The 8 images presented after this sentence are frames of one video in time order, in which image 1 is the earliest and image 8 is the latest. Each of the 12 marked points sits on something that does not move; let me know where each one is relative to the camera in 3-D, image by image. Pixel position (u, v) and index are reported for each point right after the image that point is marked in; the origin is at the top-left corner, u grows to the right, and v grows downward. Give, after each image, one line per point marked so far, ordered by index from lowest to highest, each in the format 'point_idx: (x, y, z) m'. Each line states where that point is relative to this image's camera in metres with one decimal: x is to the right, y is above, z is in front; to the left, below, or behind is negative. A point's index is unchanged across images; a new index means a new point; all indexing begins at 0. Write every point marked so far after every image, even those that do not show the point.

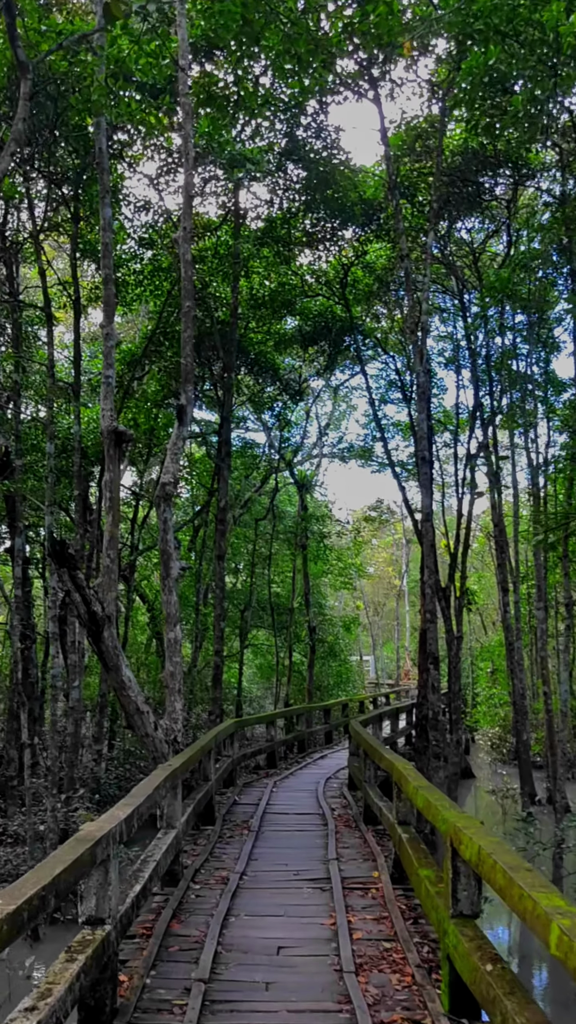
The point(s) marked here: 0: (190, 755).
0: (-0.7, -1.8, +6.6) m
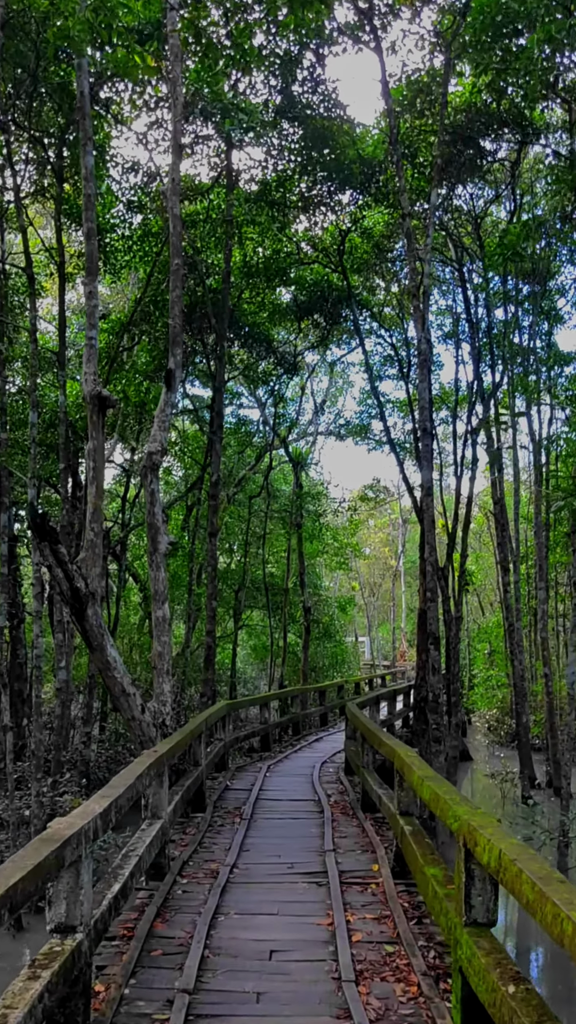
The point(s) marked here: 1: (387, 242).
0: (-0.8, -1.6, +6.3) m
1: (+1.6, +4.3, +14.2) m
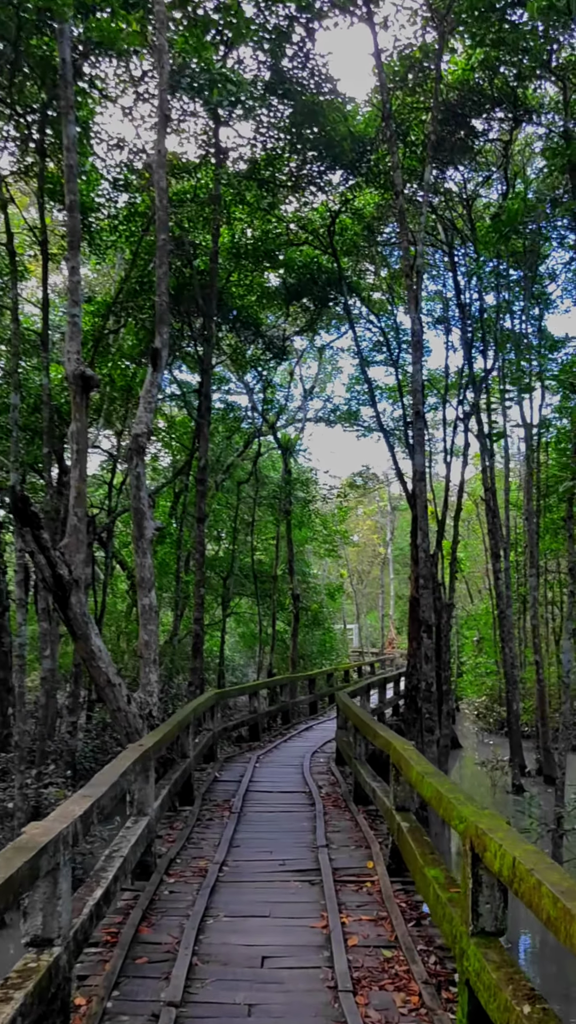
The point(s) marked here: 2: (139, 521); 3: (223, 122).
0: (-0.8, -1.5, +6.1) m
1: (+1.4, +4.5, +13.9) m
2: (-1.2, -0.1, +7.3) m
3: (-0.9, +5.2, +11.7) m
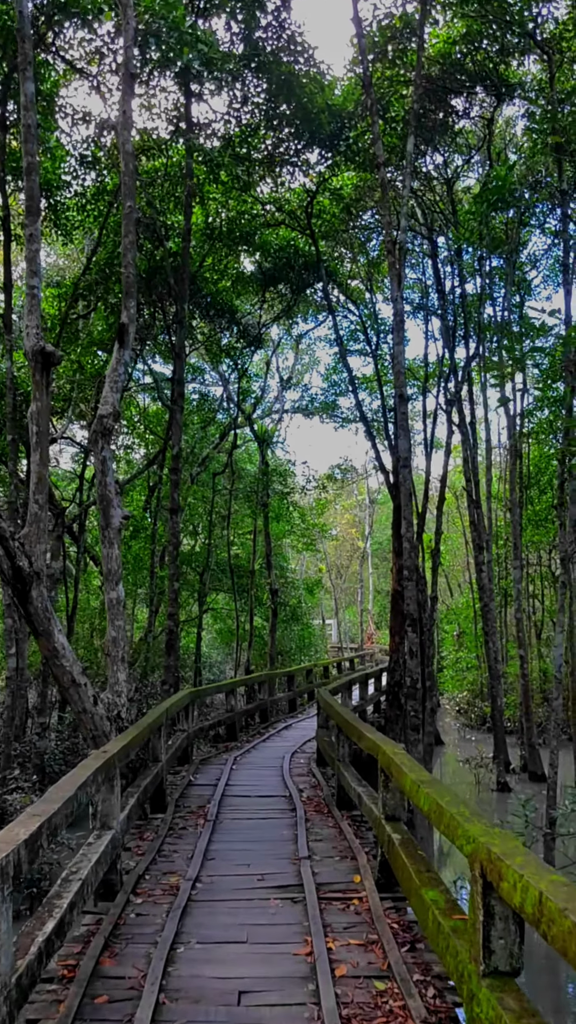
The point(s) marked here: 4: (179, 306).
0: (-1.0, -1.4, +5.6) m
1: (+1.1, +4.7, +13.5) m
2: (-1.4, 0.0, +6.8) m
3: (-1.2, +5.3, +11.3) m
4: (-1.5, +2.8, +12.1) m
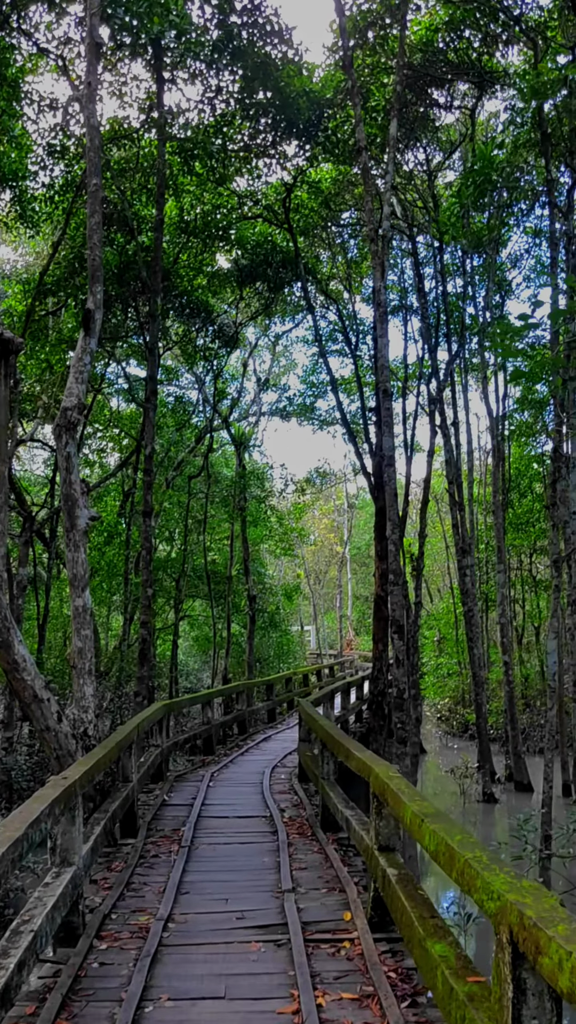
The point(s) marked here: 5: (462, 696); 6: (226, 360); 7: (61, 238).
0: (-1.1, -1.4, +5.2) m
1: (+0.7, +4.6, +13.1) m
2: (-1.6, 0.0, +6.4) m
3: (-1.5, +5.3, +10.8) m
4: (-1.8, +2.8, +11.7) m
5: (+3.9, -4.2, +19.9) m
6: (-1.3, +3.2, +18.6) m
7: (-2.8, +3.4, +11.0) m
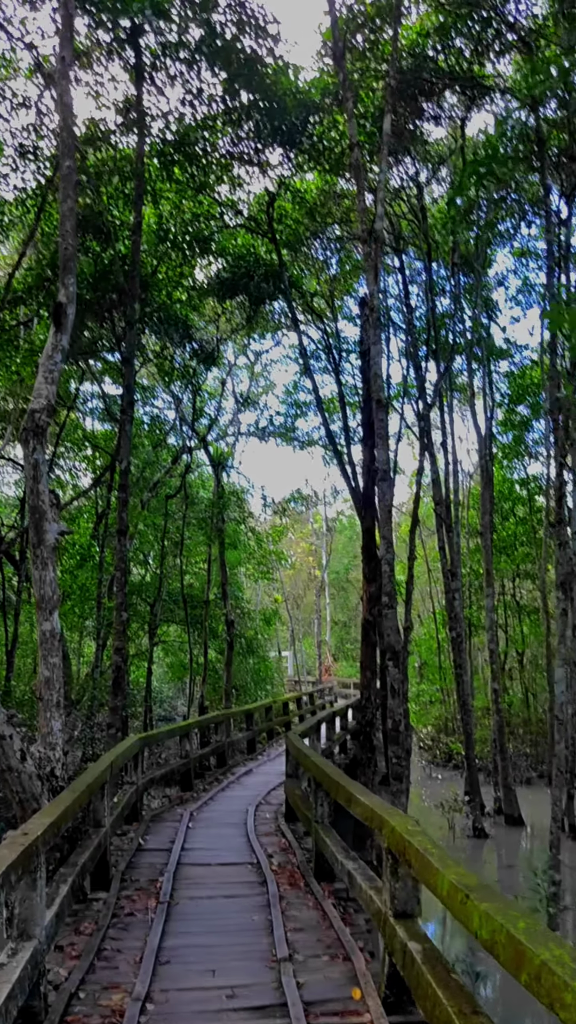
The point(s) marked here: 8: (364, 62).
0: (-1.1, -1.5, +4.6) m
1: (+0.5, +4.3, +12.7) m
2: (-1.6, -0.1, +5.8) m
3: (-1.7, +5.0, +10.4) m
4: (-2.0, +2.5, +11.1) m
5: (+3.4, -4.7, +19.3) m
6: (-1.7, +2.7, +18.1) m
7: (-3.0, +3.2, +10.5) m
8: (+0.9, +5.5, +10.7) m
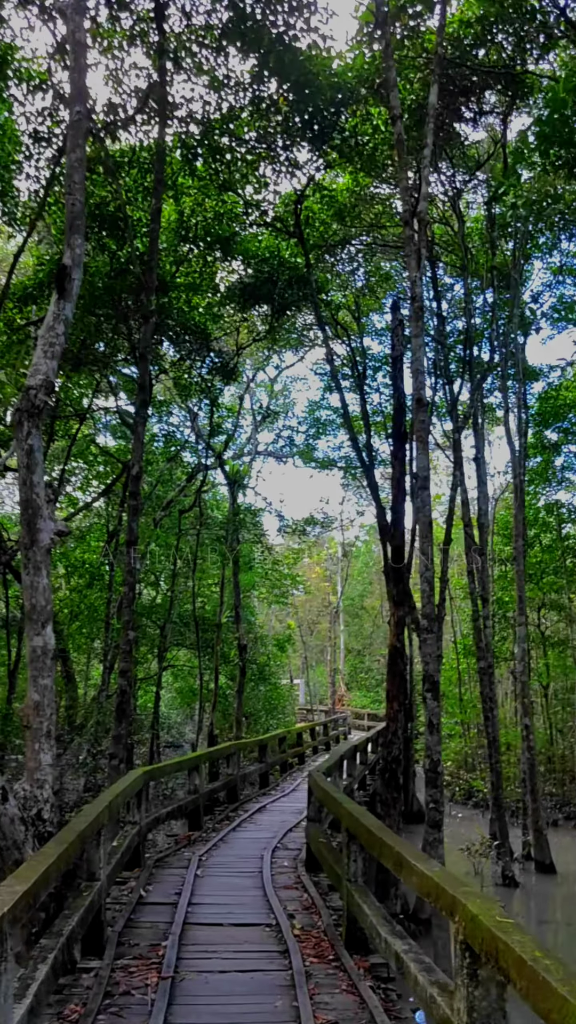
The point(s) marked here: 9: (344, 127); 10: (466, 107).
0: (-1.0, -1.4, +3.8) m
1: (+0.9, +4.1, +12.1) m
2: (-1.4, -0.1, +5.0) m
3: (-1.3, +4.9, +9.8) m
4: (-1.7, +2.4, +10.5) m
5: (+3.7, -5.2, +18.4) m
6: (-1.3, +2.4, +17.4) m
7: (-2.7, +3.1, +9.8) m
8: (+1.3, +5.3, +10.1) m
9: (+0.7, +4.6, +10.4) m
10: (+2.3, +5.3, +11.1) m
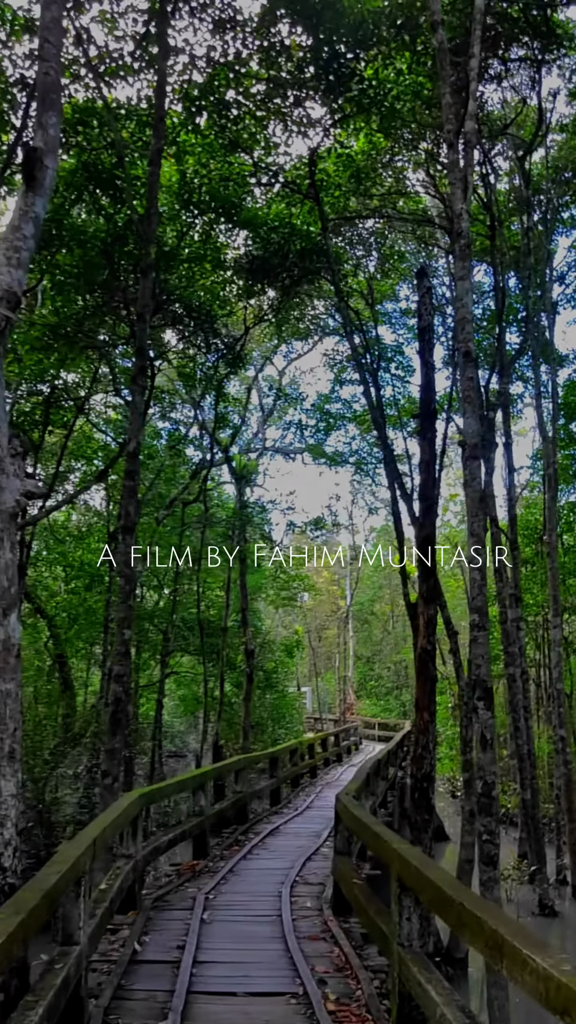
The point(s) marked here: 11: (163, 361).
0: (-0.9, -1.3, +2.7) m
1: (+1.0, +4.2, +11.1) m
2: (-1.3, +0.1, +4.0) m
3: (-1.1, +5.0, +8.8) m
4: (-1.5, +2.5, +9.5) m
5: (+3.9, -5.1, +17.3) m
6: (-1.1, +2.4, +16.4) m
7: (-2.5, +3.2, +8.9) m
8: (+1.4, +5.4, +9.2) m
9: (+0.8, +4.7, +9.5) m
10: (+2.4, +5.4, +10.1) m
11: (-2.0, +2.5, +14.4) m
